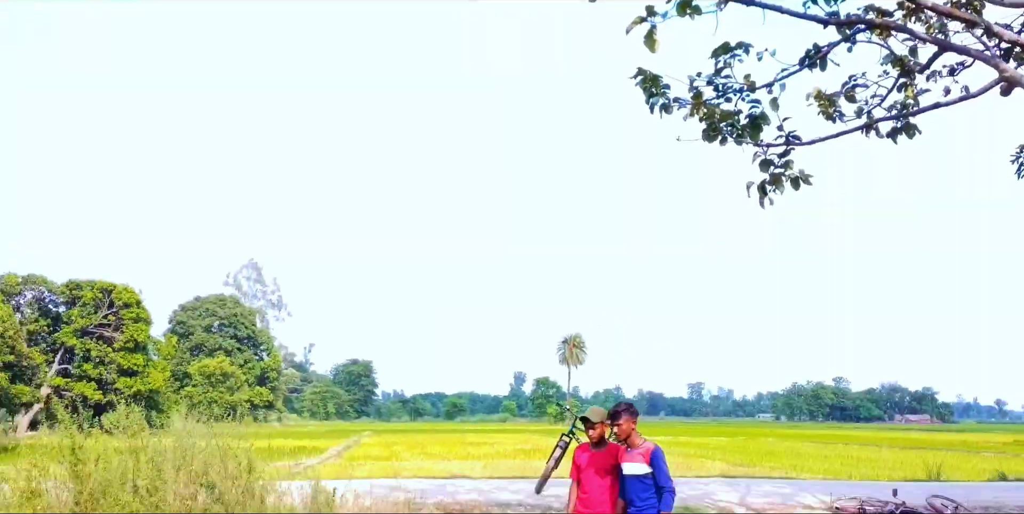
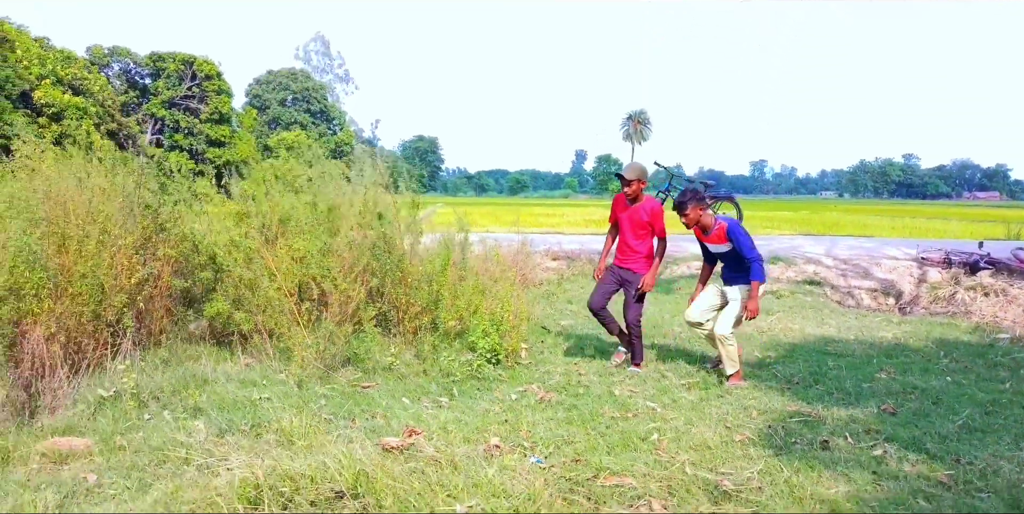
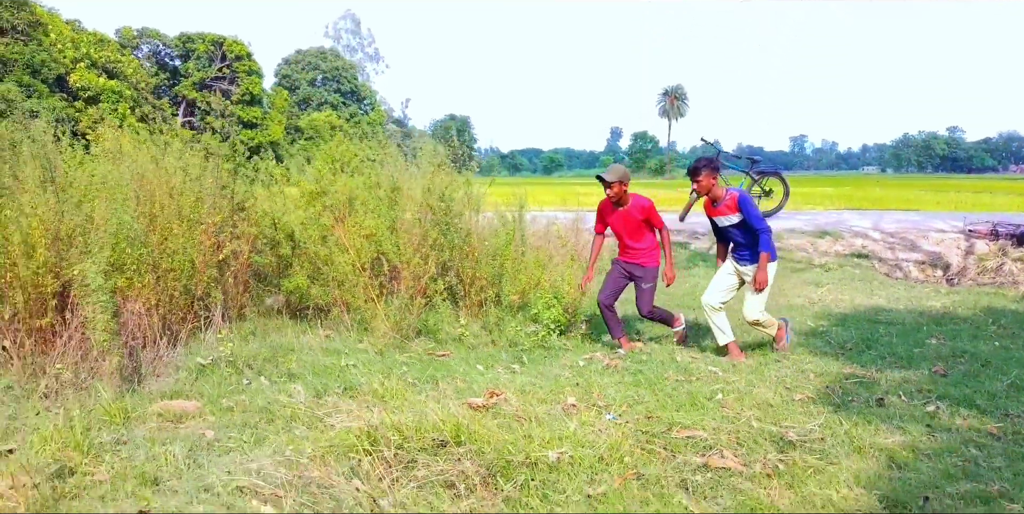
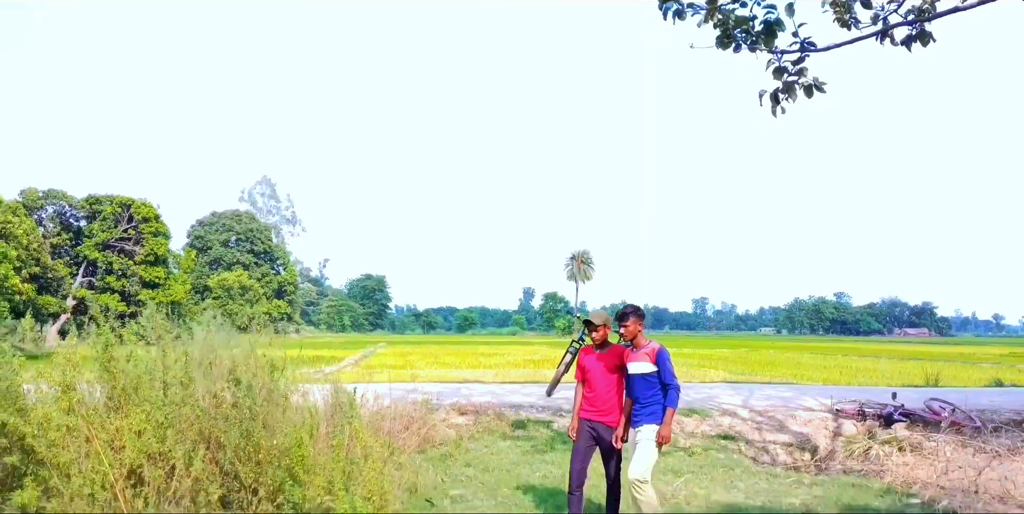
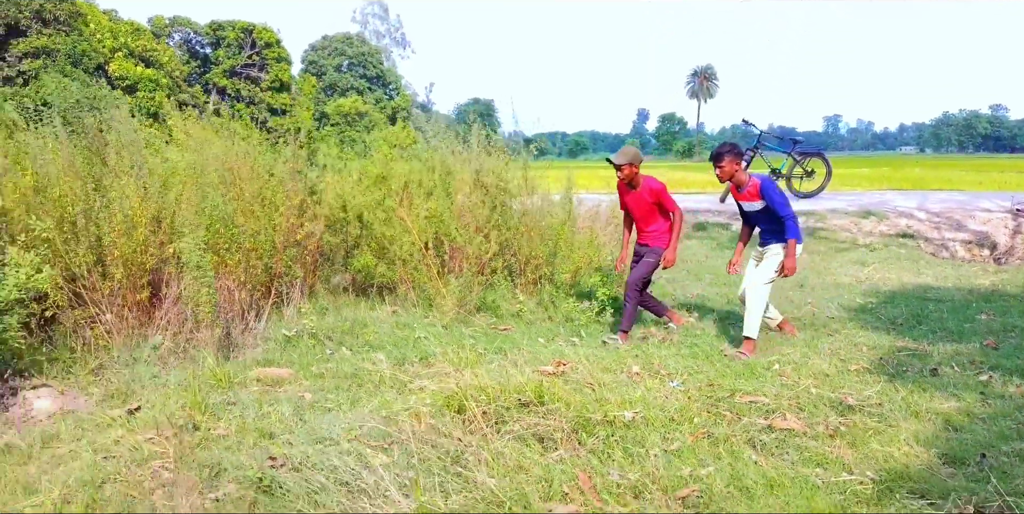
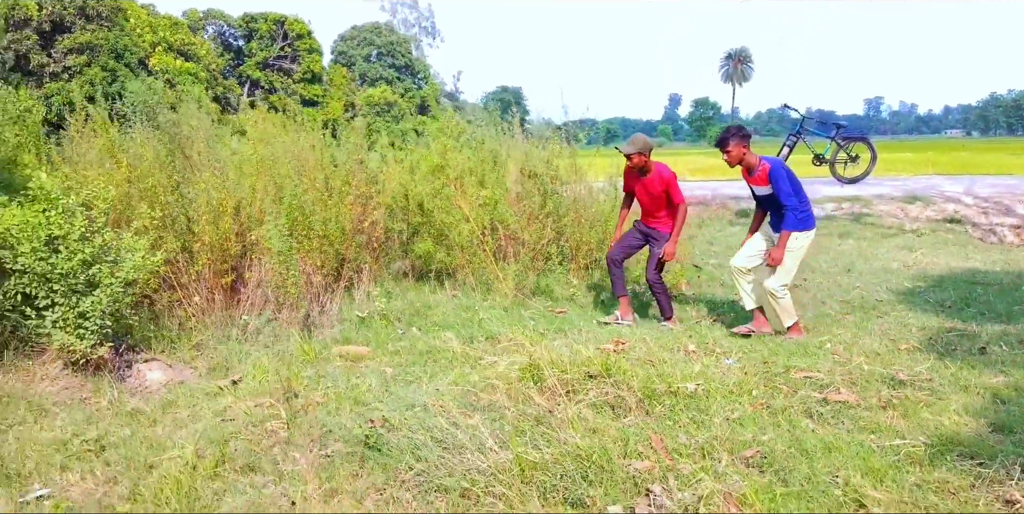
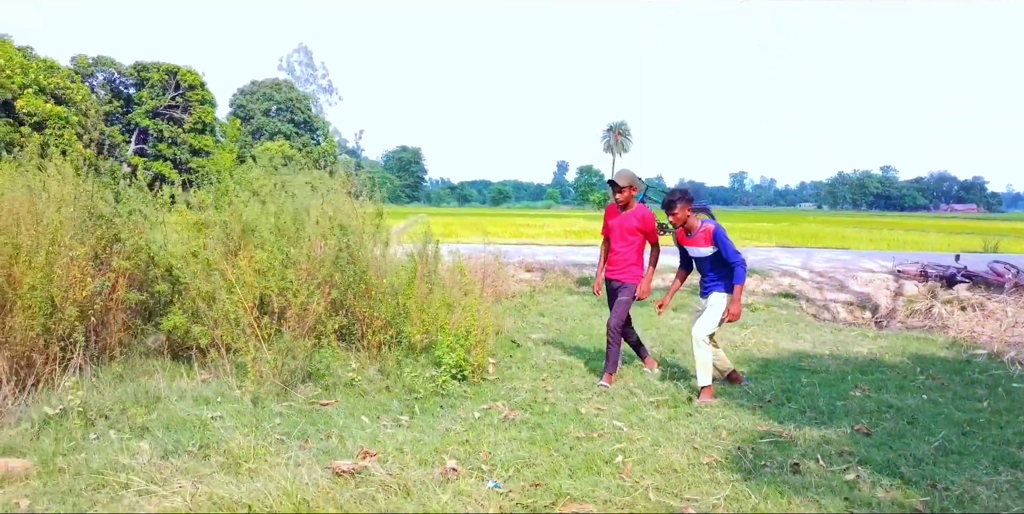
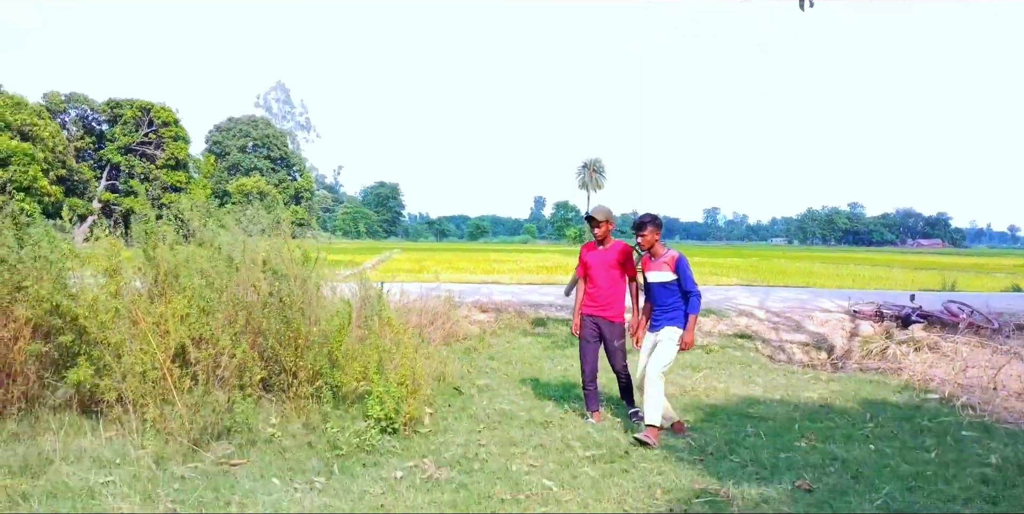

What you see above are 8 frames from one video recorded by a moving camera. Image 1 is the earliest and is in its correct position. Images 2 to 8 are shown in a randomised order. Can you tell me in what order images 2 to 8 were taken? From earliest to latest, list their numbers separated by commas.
4, 8, 7, 2, 3, 5, 6
